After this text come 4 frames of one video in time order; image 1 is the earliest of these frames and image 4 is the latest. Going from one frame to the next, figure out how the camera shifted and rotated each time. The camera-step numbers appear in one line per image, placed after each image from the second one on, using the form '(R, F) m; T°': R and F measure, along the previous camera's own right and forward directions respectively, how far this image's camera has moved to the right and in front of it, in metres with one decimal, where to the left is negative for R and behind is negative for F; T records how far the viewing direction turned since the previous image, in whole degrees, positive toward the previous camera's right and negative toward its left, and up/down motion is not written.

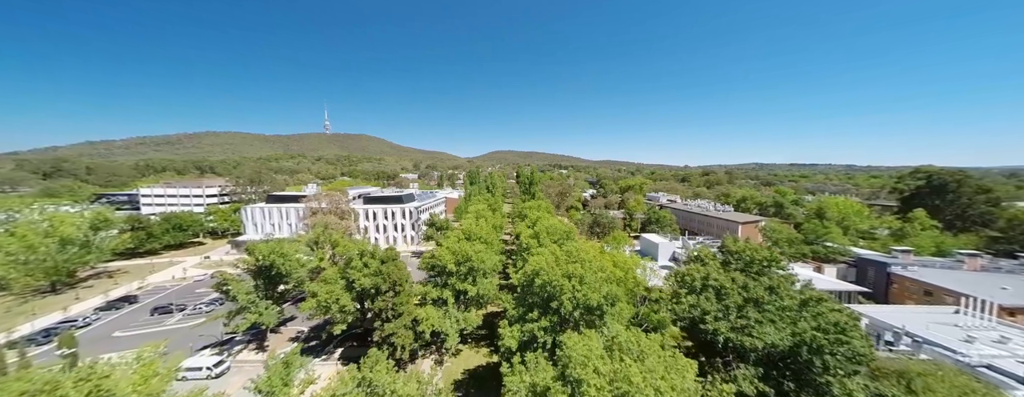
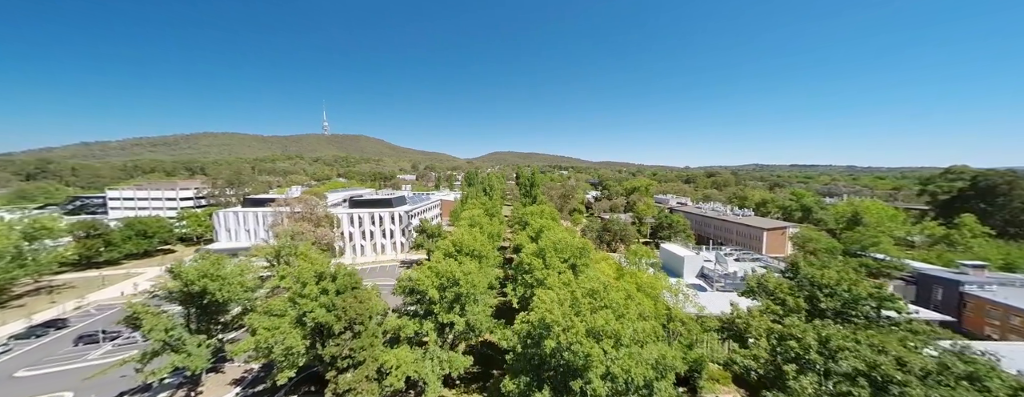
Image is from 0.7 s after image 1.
(+0.1, +4.8) m; 0°
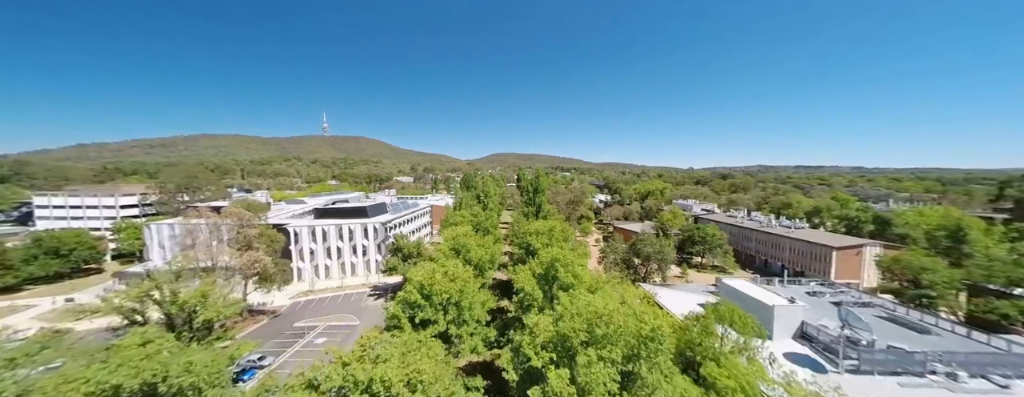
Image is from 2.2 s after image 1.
(+0.3, +9.1) m; 0°
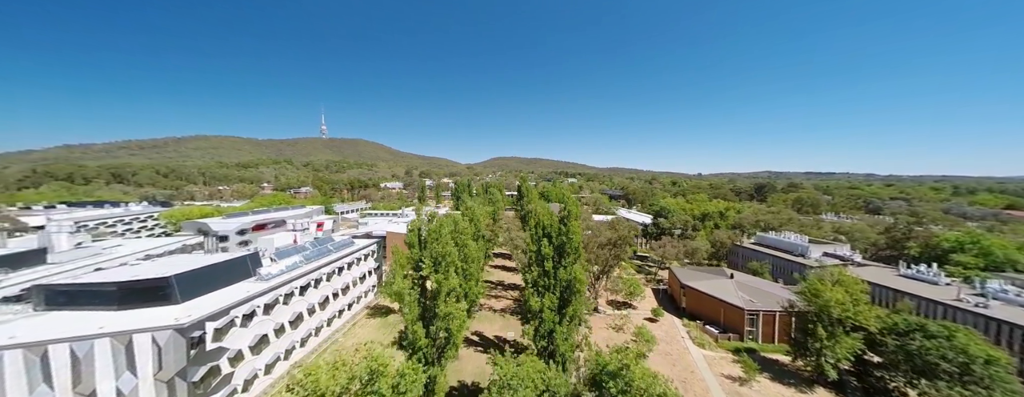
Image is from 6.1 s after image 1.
(+0.7, +24.7) m; 0°
